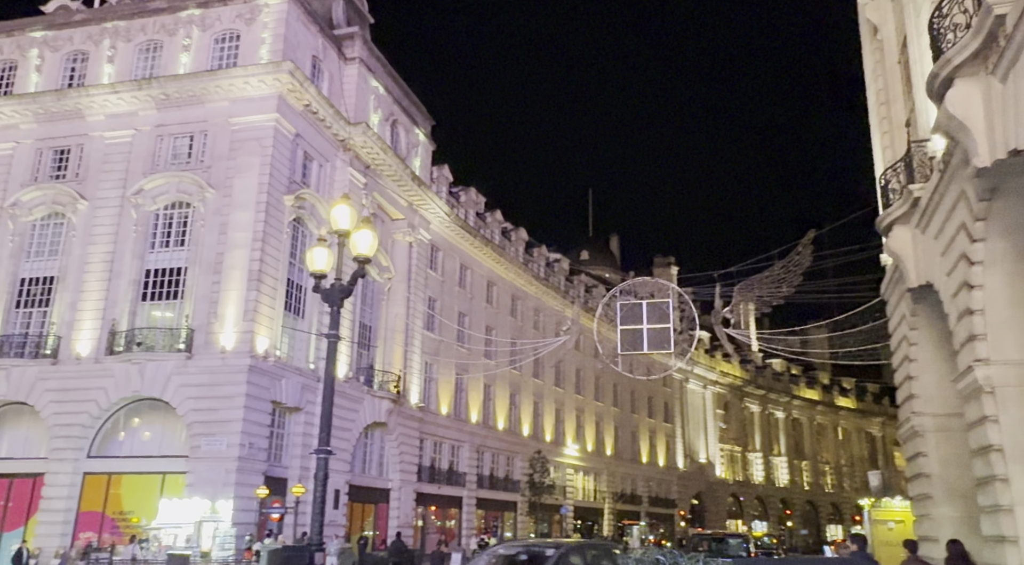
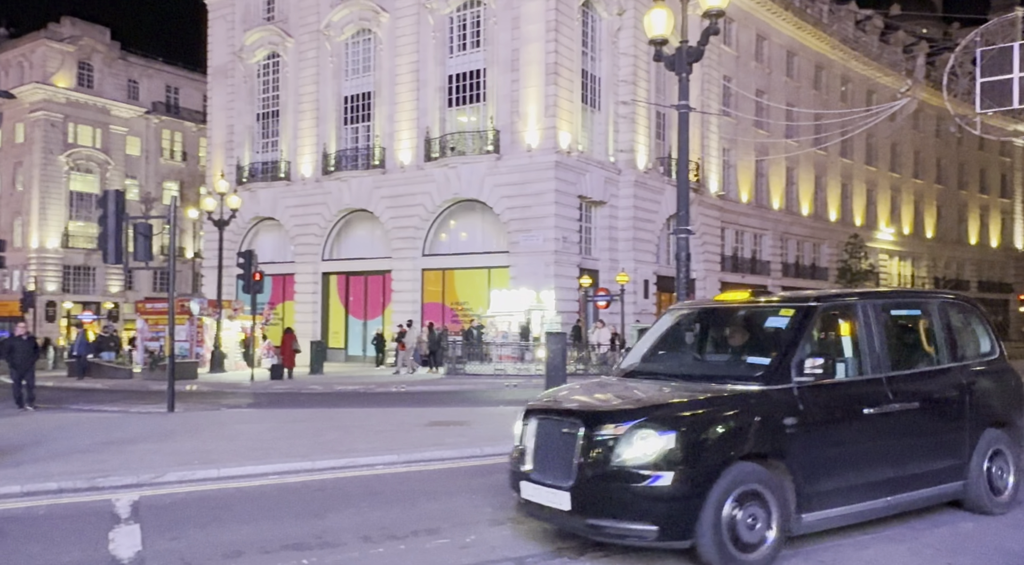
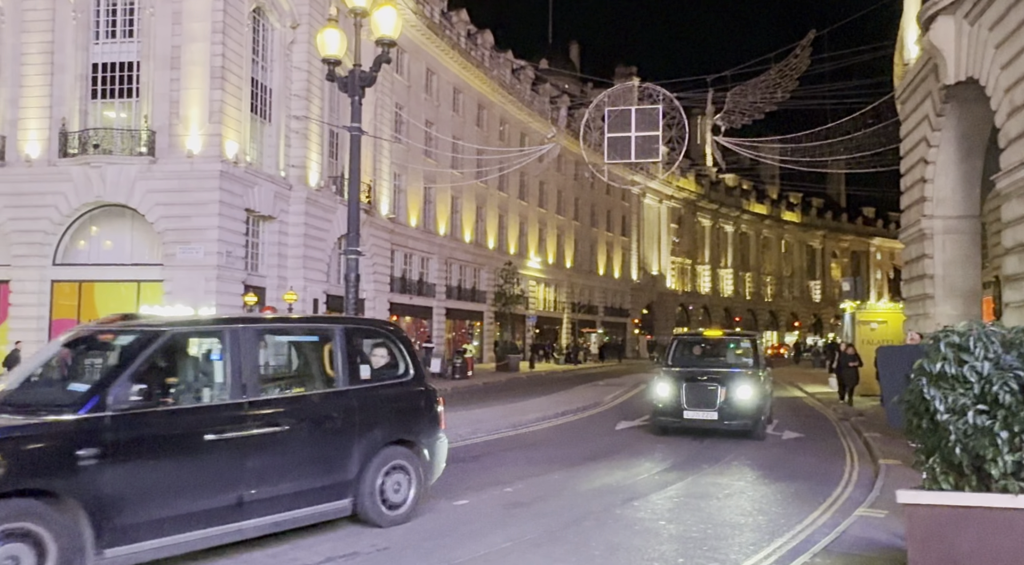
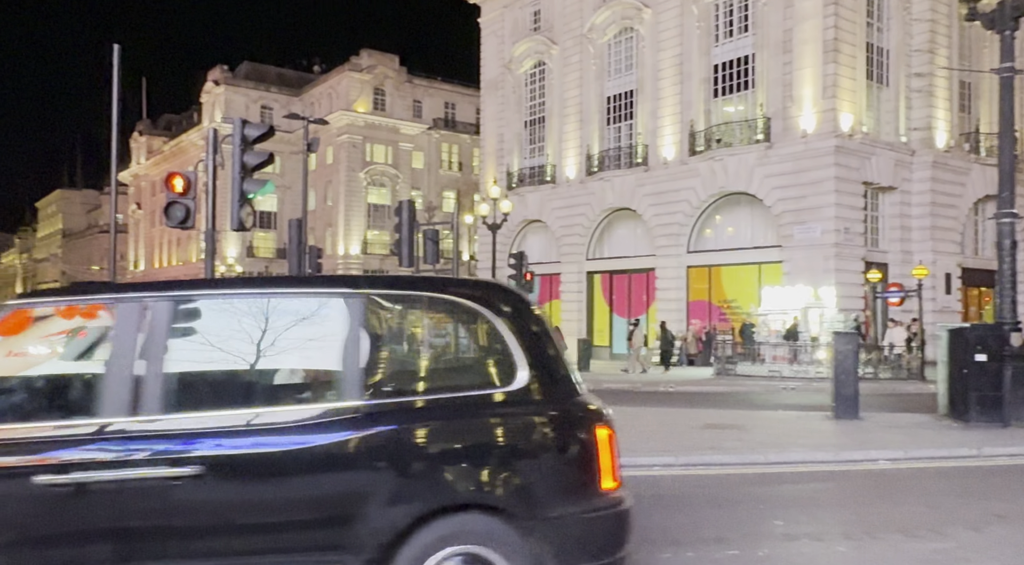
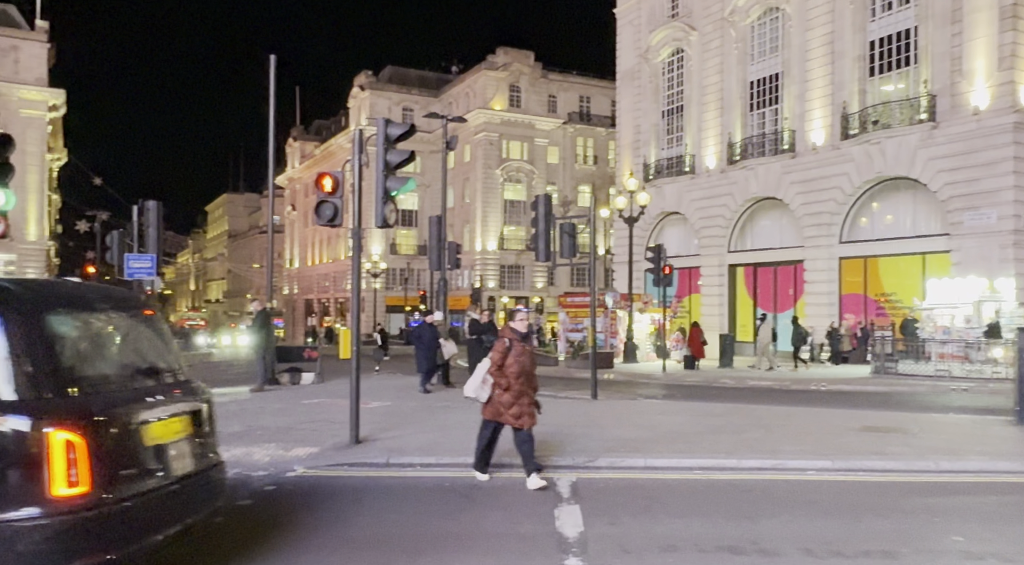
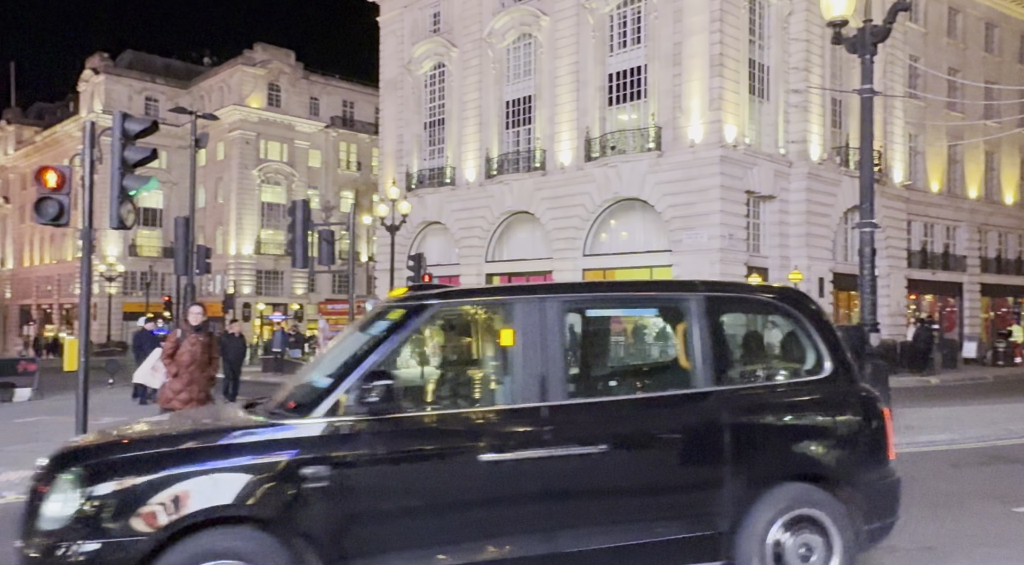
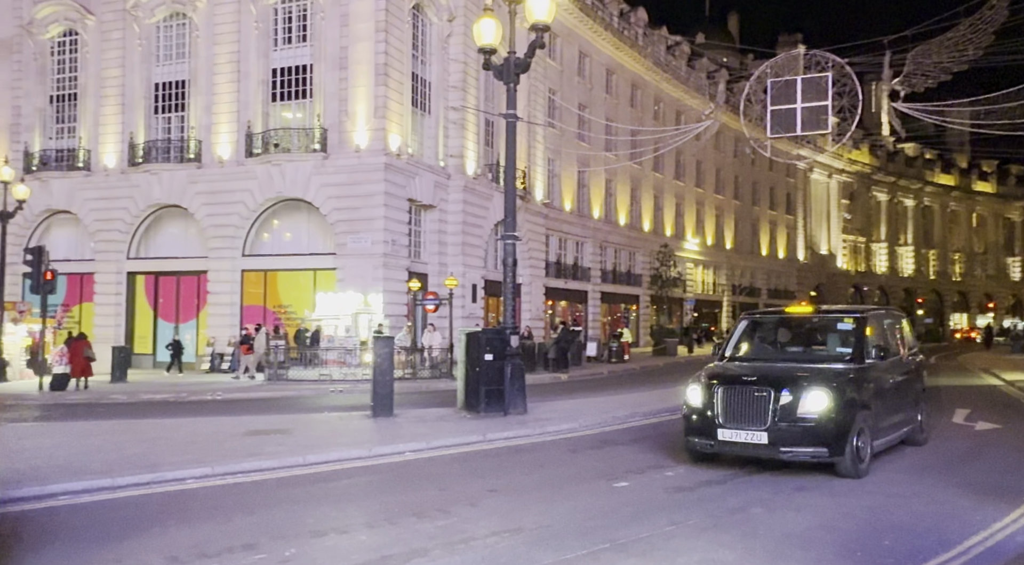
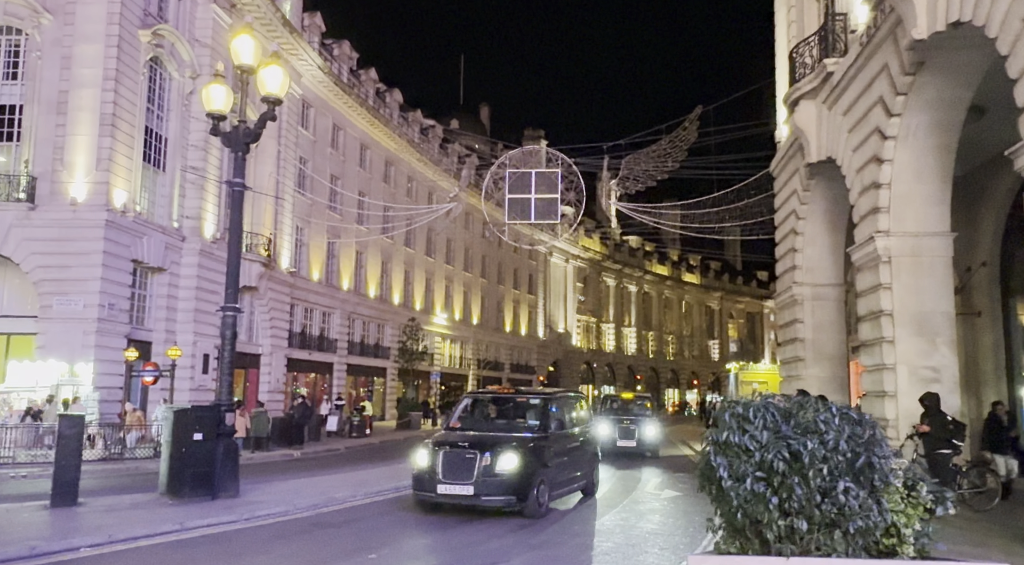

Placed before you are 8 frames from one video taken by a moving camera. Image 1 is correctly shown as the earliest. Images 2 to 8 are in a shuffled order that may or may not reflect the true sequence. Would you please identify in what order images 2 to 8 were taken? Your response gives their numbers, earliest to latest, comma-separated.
8, 3, 7, 2, 6, 4, 5
